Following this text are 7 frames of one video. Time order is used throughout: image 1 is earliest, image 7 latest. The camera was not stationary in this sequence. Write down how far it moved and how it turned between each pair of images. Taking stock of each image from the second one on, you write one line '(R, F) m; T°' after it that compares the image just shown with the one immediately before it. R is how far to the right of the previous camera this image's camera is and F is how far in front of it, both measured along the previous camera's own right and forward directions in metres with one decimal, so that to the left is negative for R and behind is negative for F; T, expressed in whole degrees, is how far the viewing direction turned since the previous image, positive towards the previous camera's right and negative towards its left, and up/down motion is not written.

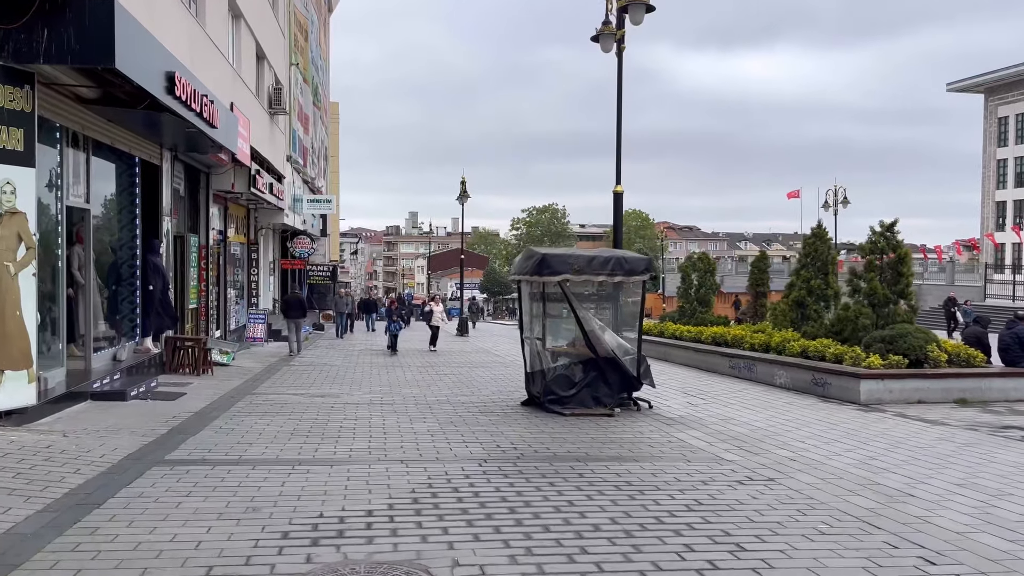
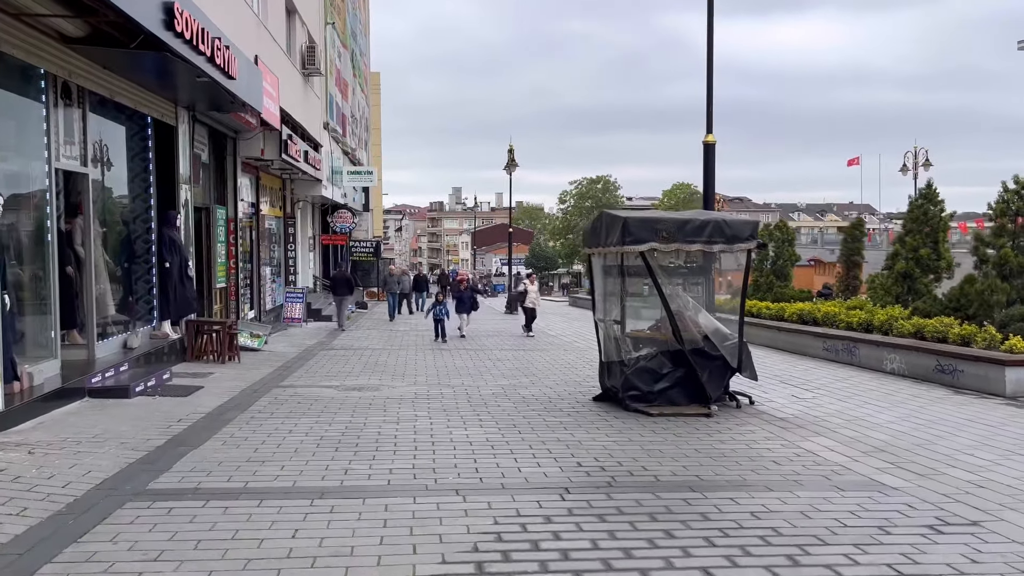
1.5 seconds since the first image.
(-0.3, +2.0) m; -3°
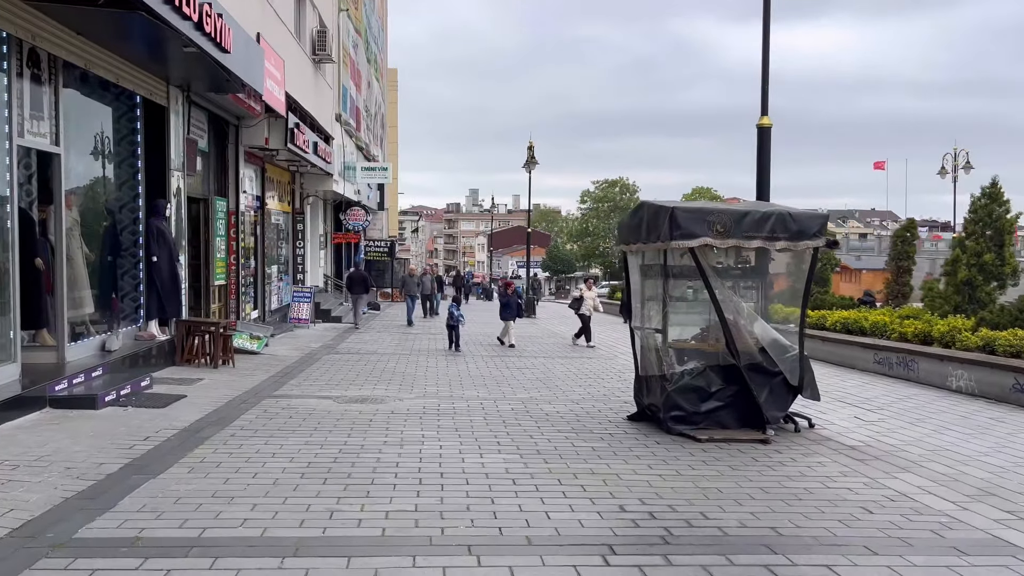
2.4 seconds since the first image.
(-0.1, +1.3) m; -1°
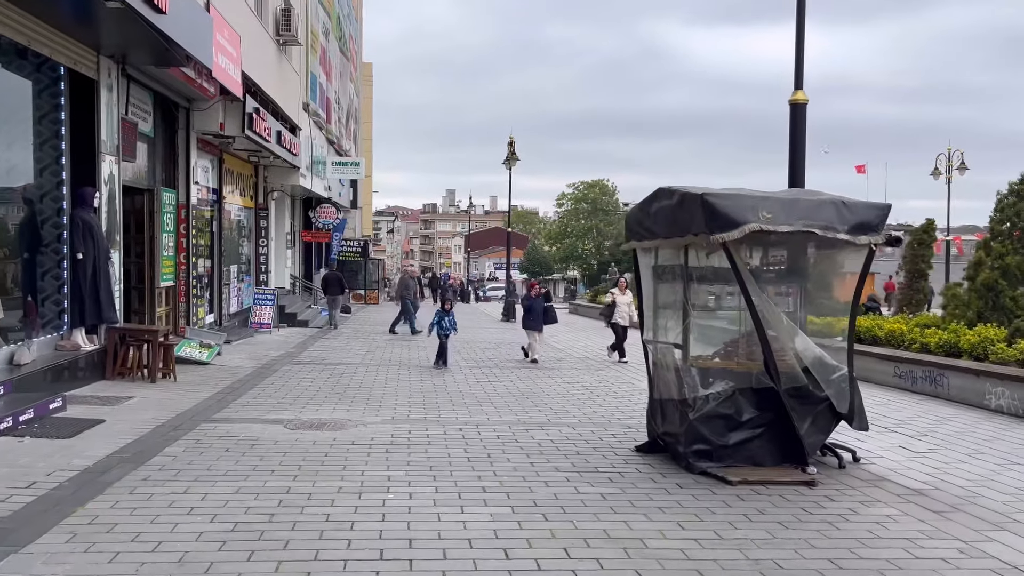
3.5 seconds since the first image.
(-0.1, +1.5) m; +2°
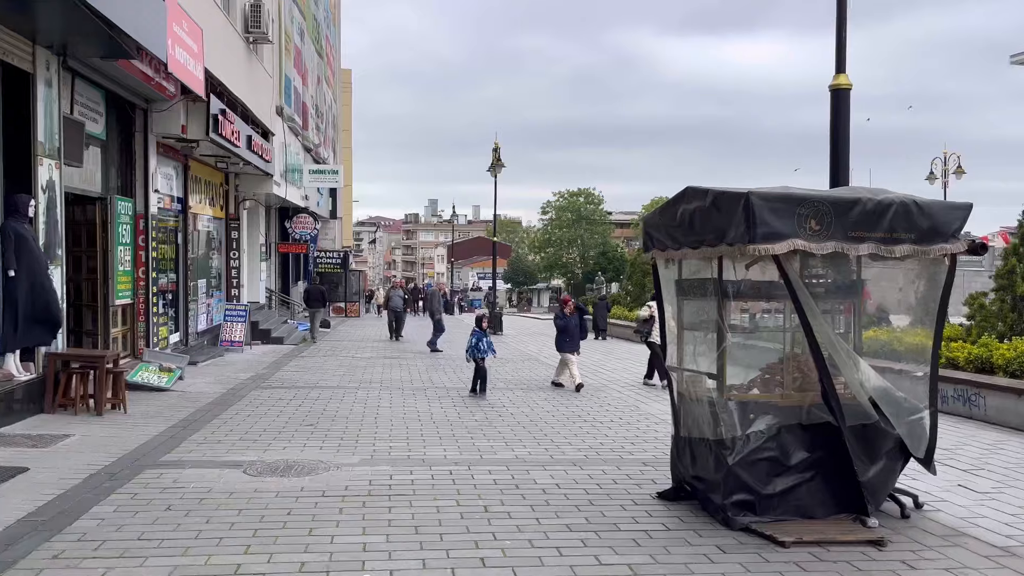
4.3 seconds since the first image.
(-0.1, +1.1) m; +1°
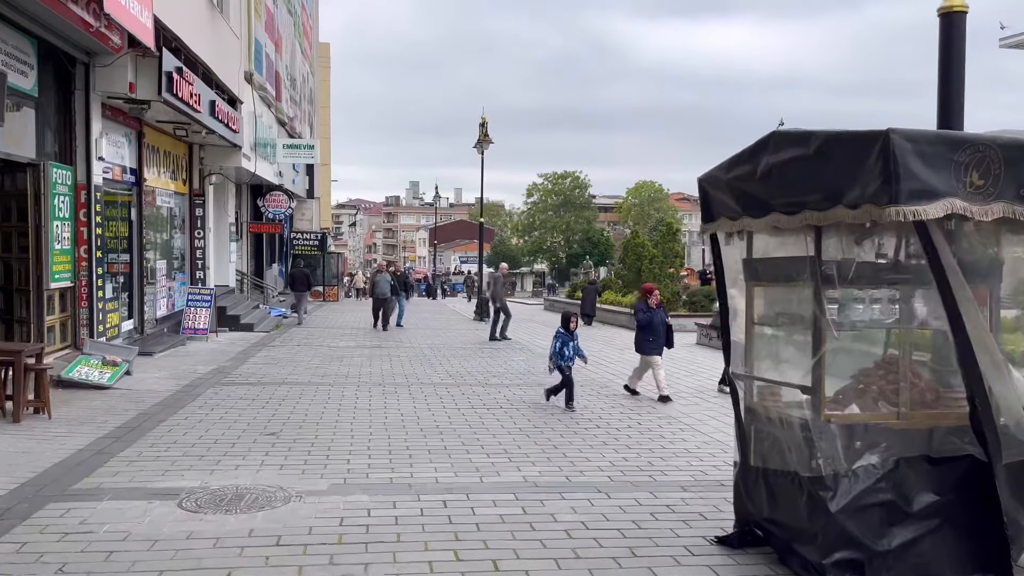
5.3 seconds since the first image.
(-0.2, +1.5) m; +1°
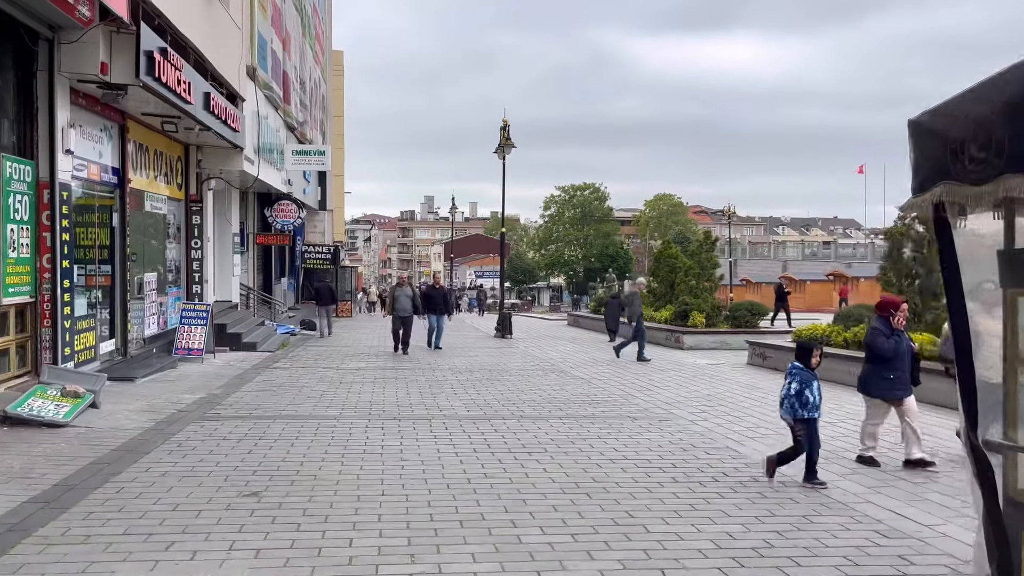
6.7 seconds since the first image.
(-0.3, +1.8) m; -1°
